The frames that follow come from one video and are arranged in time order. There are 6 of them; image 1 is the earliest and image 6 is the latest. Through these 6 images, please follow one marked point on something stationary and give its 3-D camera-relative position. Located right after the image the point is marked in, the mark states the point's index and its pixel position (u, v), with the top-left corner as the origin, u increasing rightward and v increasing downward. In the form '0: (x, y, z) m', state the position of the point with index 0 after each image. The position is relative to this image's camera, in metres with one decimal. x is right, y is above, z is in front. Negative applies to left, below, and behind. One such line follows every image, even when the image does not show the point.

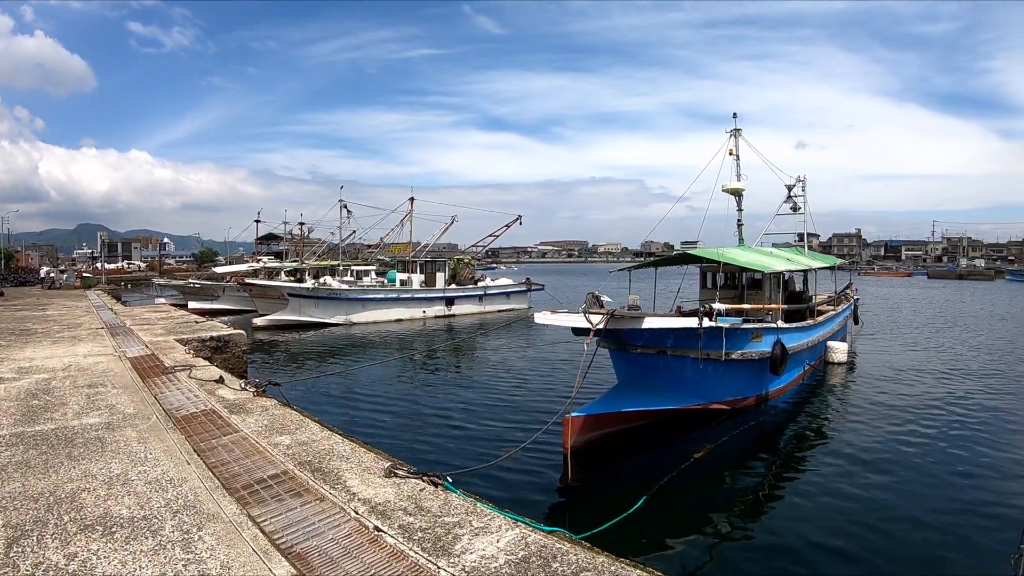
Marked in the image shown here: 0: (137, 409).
0: (-3.8, -1.2, +5.7) m
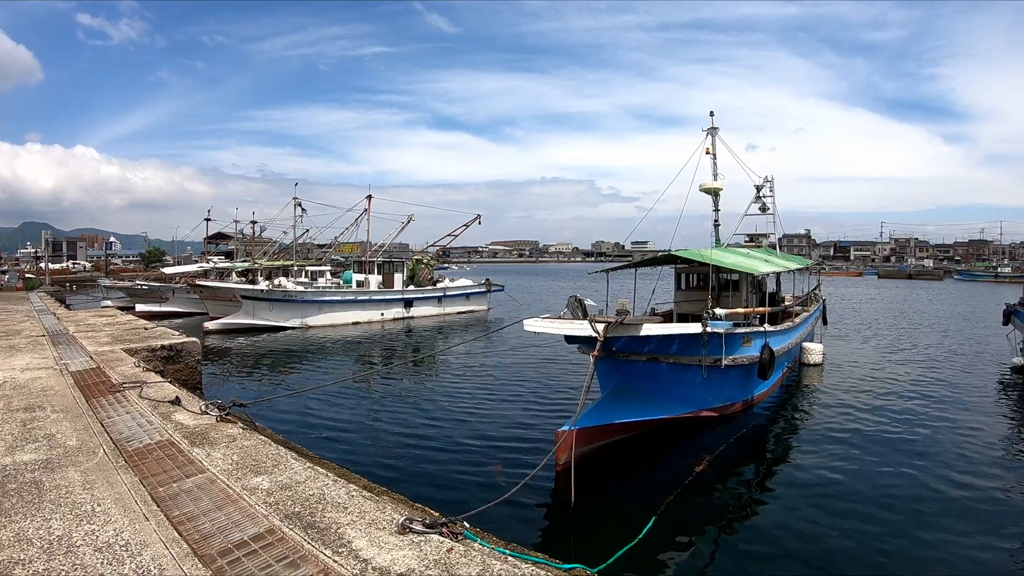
0: (-3.8, -1.3, +4.9) m
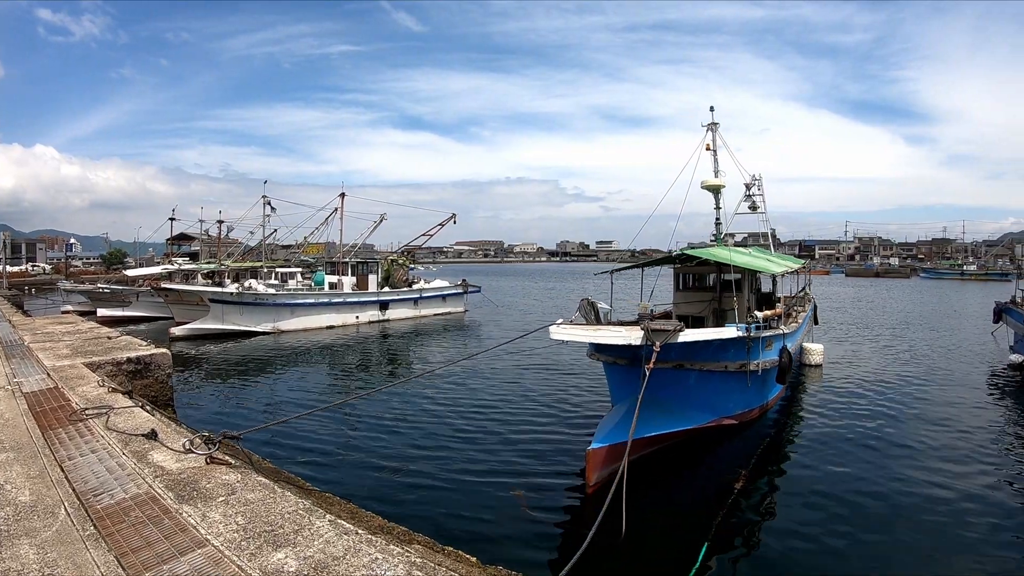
0: (-3.3, -1.4, +4.0) m
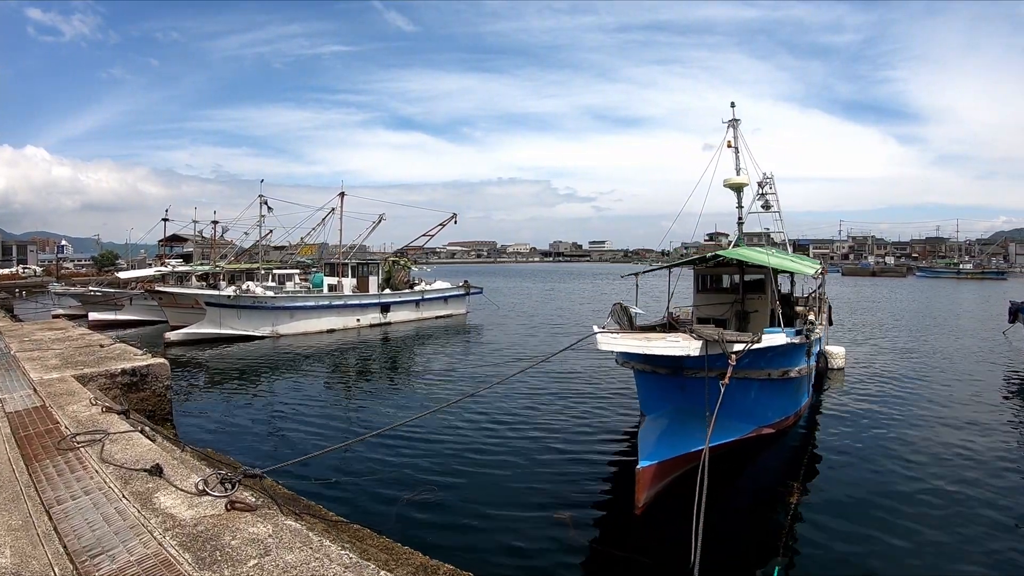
0: (-2.9, -1.5, +3.3) m
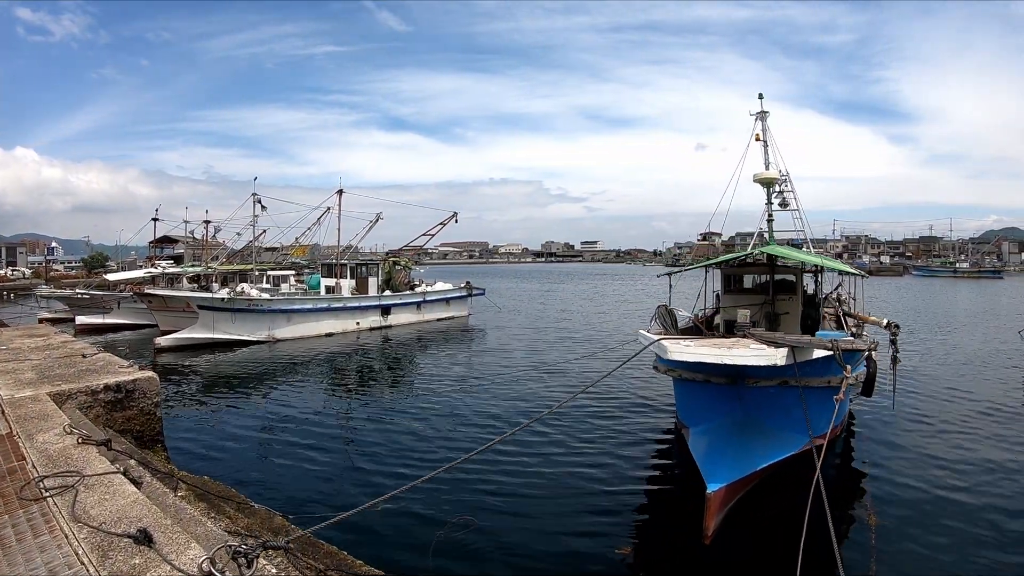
0: (-2.3, -1.6, +2.3) m
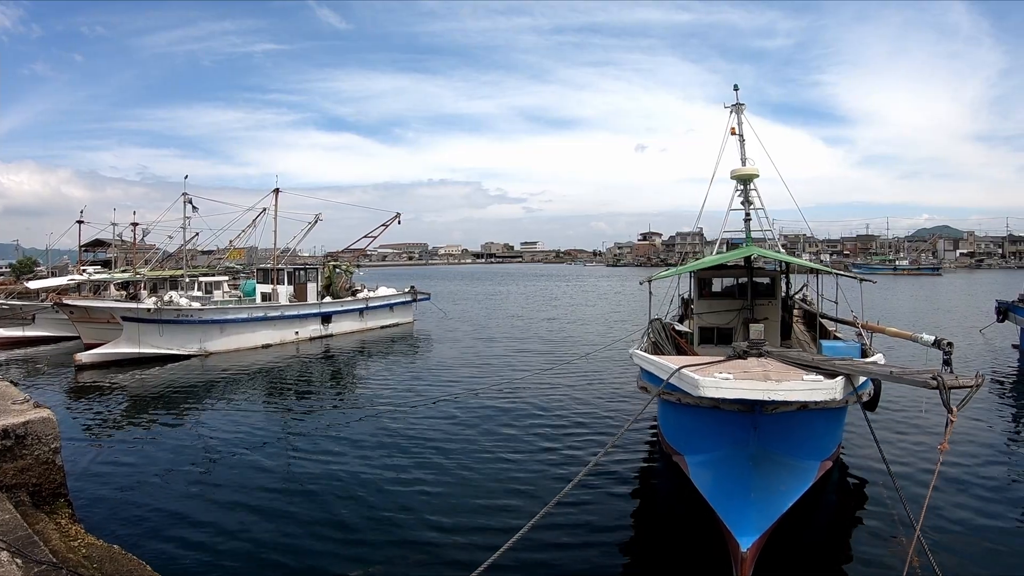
0: (-2.0, -1.8, +1.1) m
